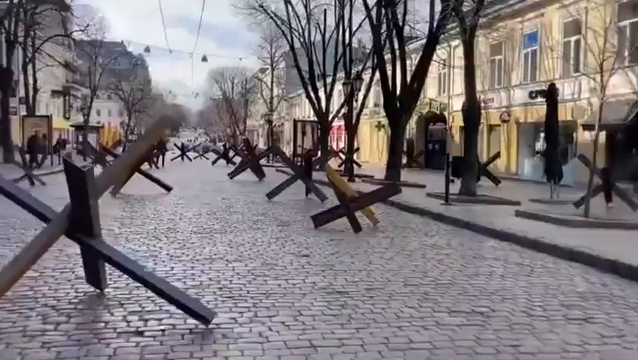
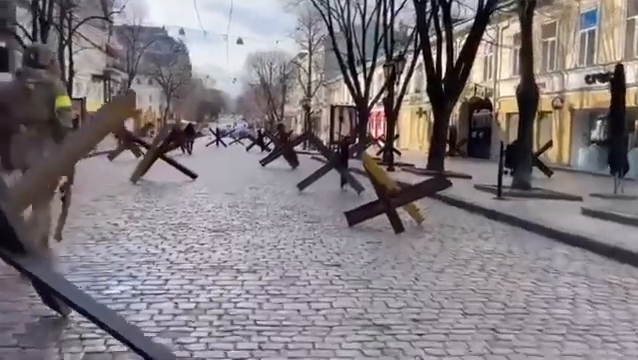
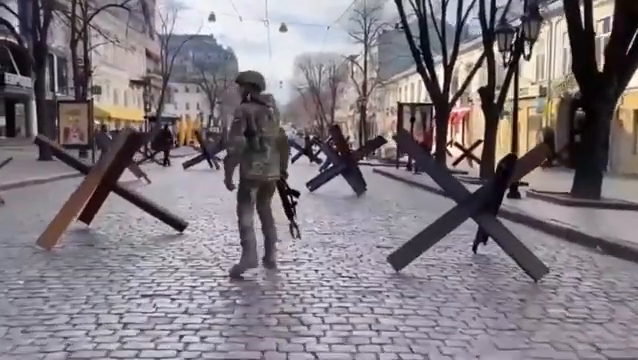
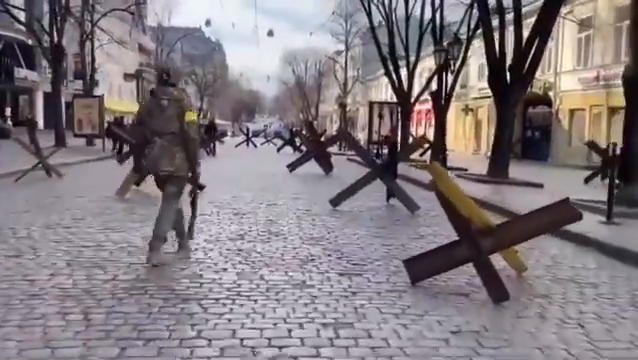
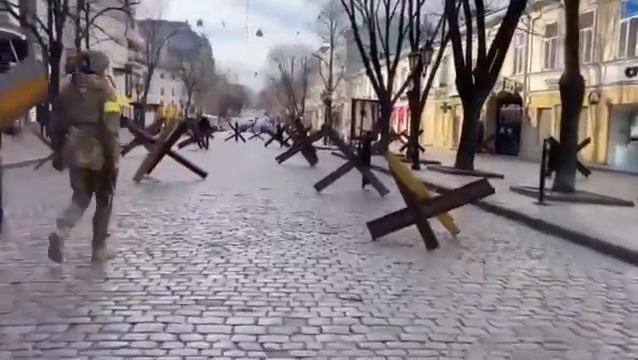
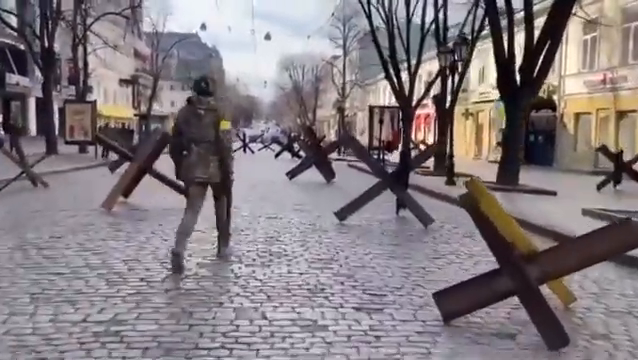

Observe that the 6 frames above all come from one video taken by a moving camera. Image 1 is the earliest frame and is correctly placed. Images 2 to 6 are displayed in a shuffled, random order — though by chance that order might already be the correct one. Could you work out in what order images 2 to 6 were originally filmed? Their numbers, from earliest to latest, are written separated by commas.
2, 5, 4, 6, 3
